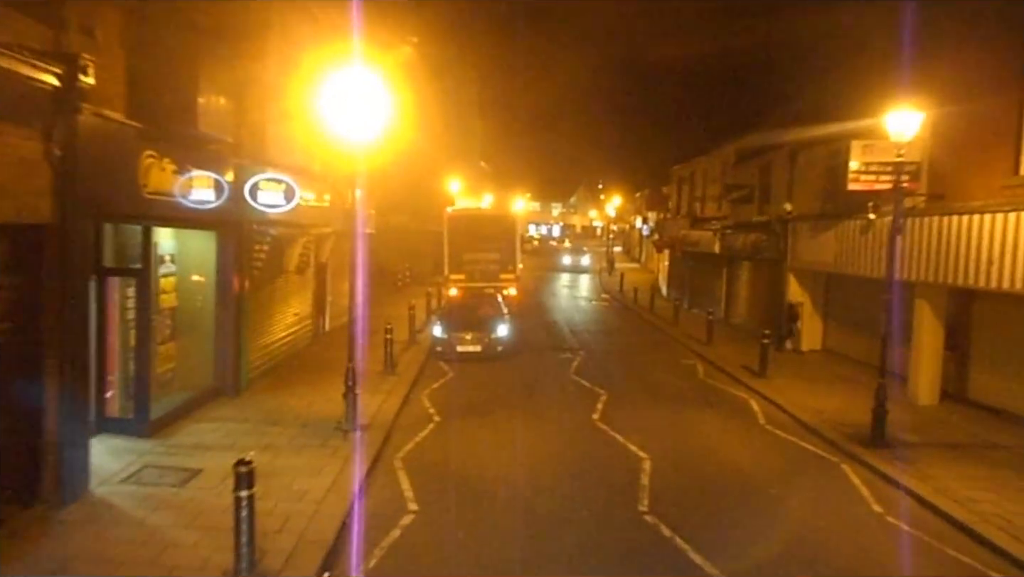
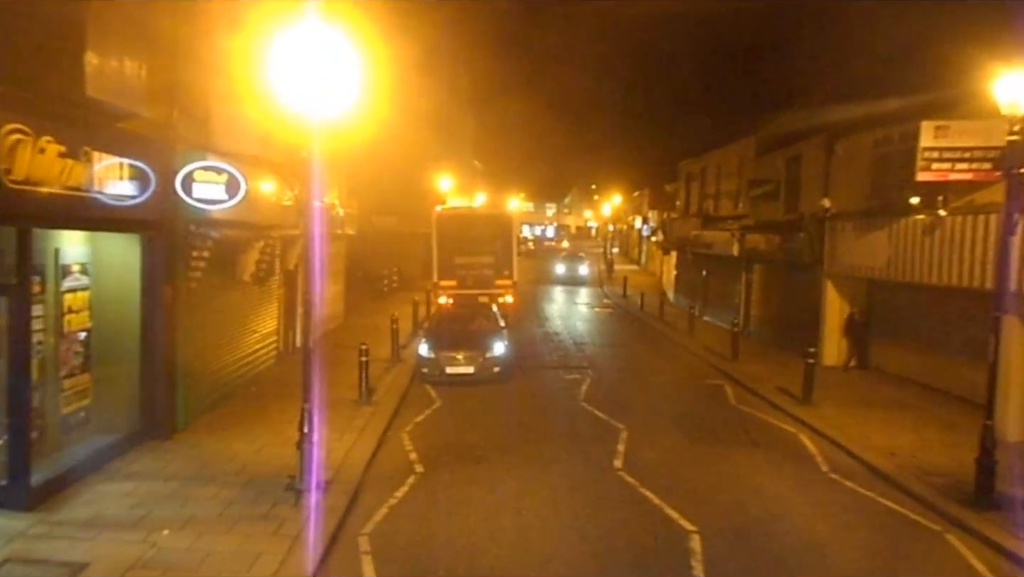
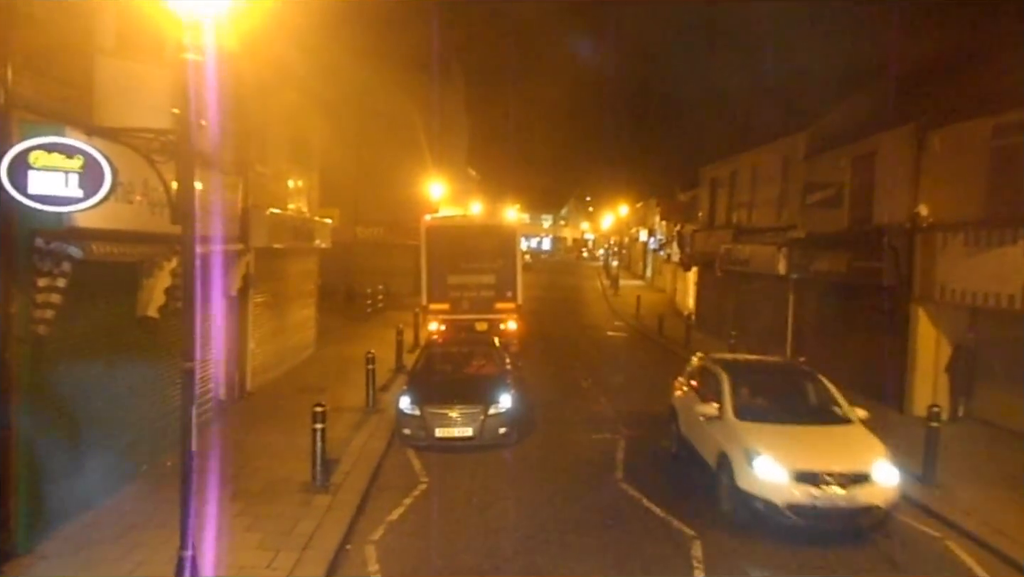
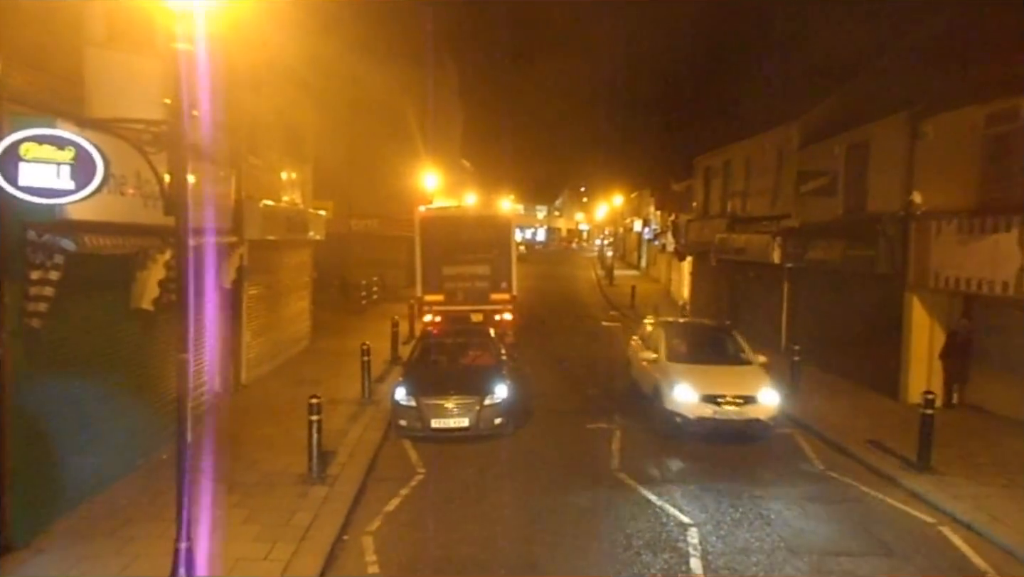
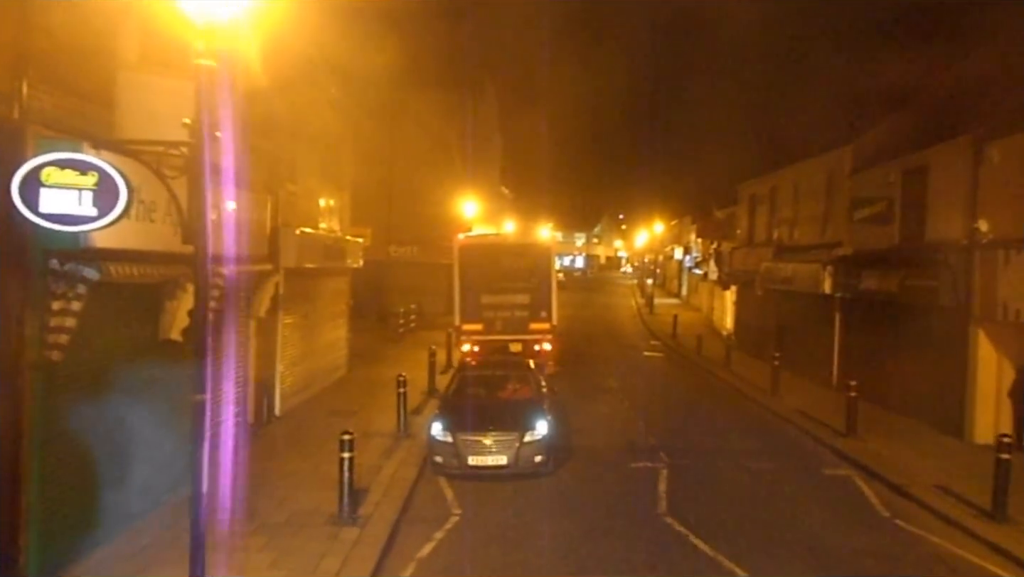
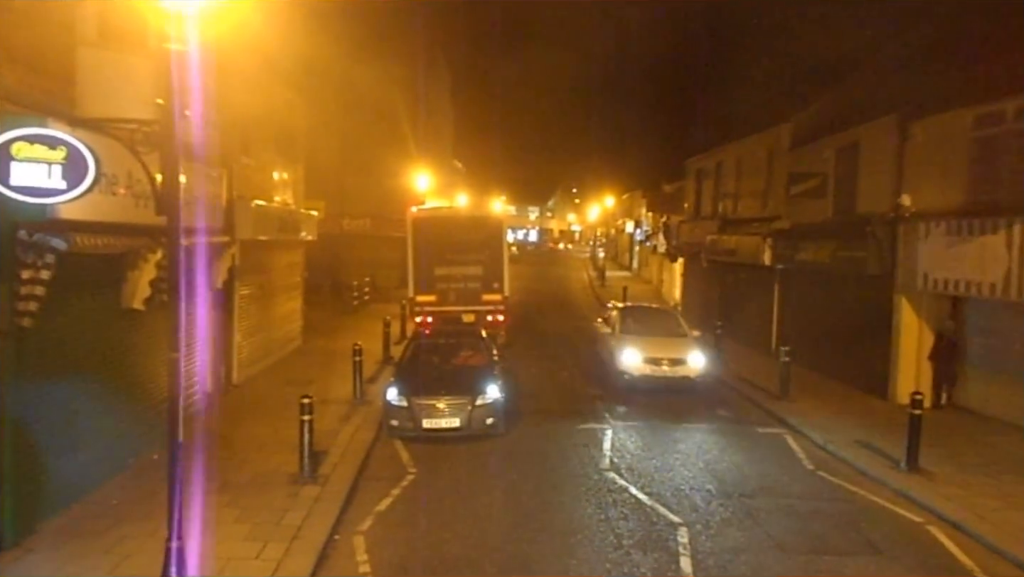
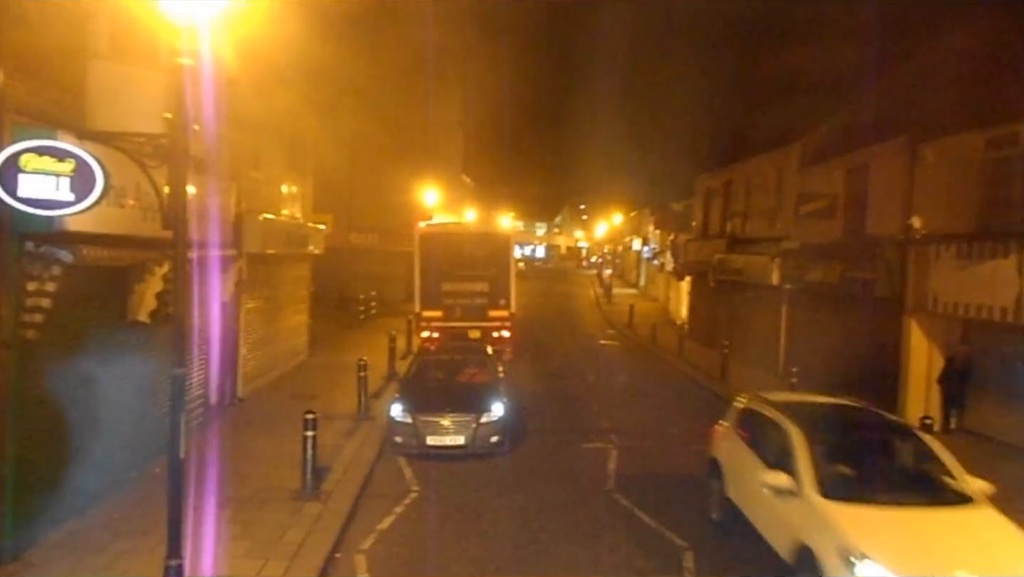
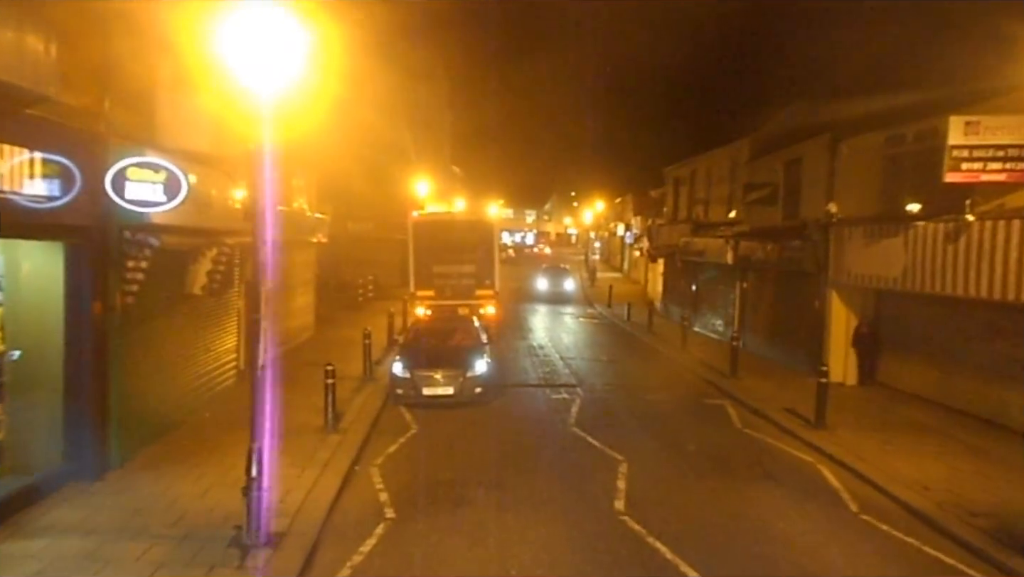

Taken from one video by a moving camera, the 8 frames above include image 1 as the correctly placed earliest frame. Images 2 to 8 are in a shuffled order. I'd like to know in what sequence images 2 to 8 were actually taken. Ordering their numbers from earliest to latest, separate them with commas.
2, 8, 6, 4, 3, 7, 5
